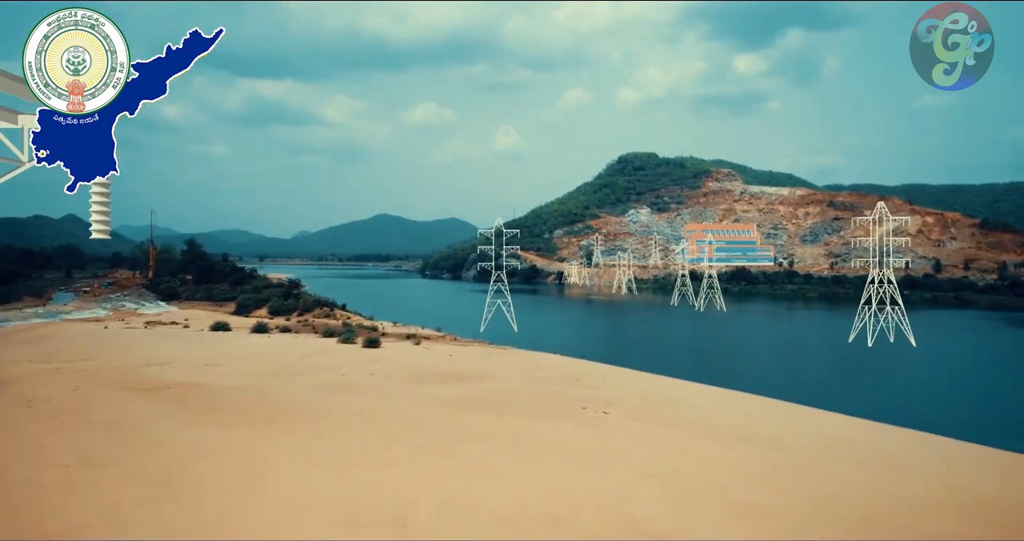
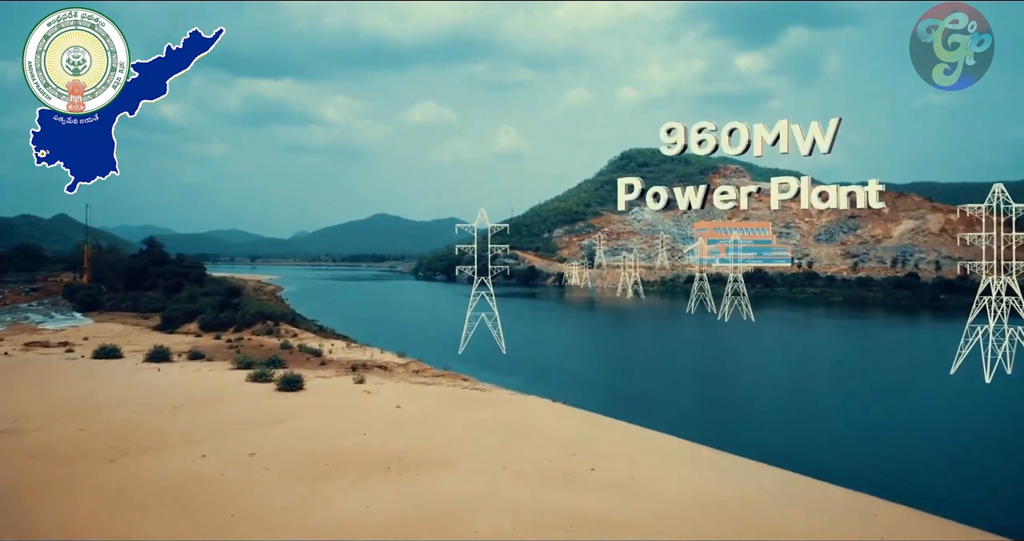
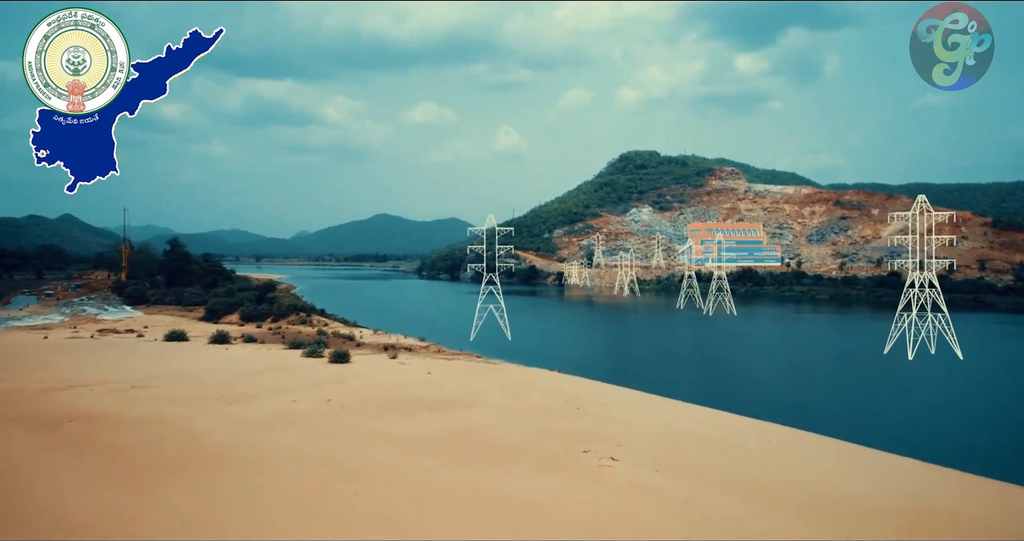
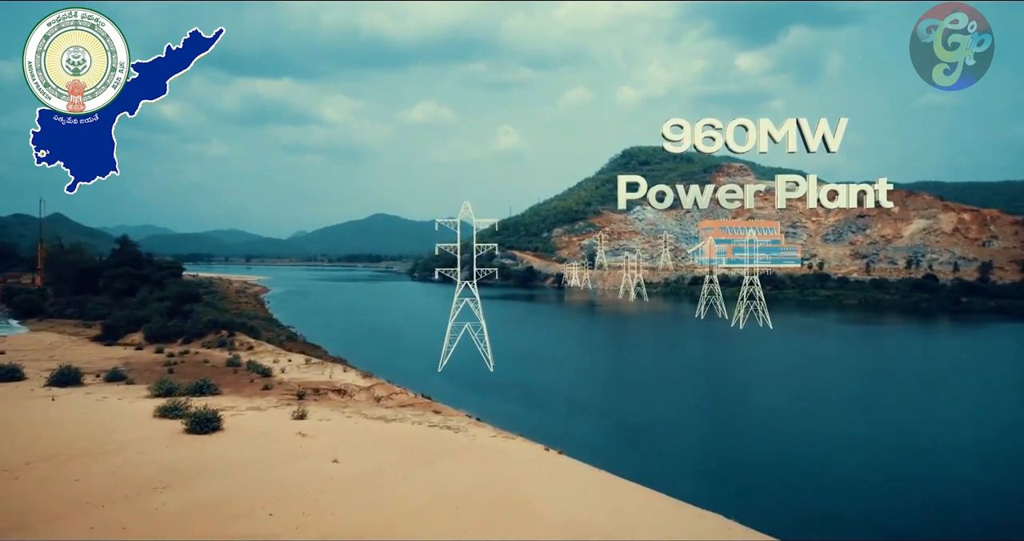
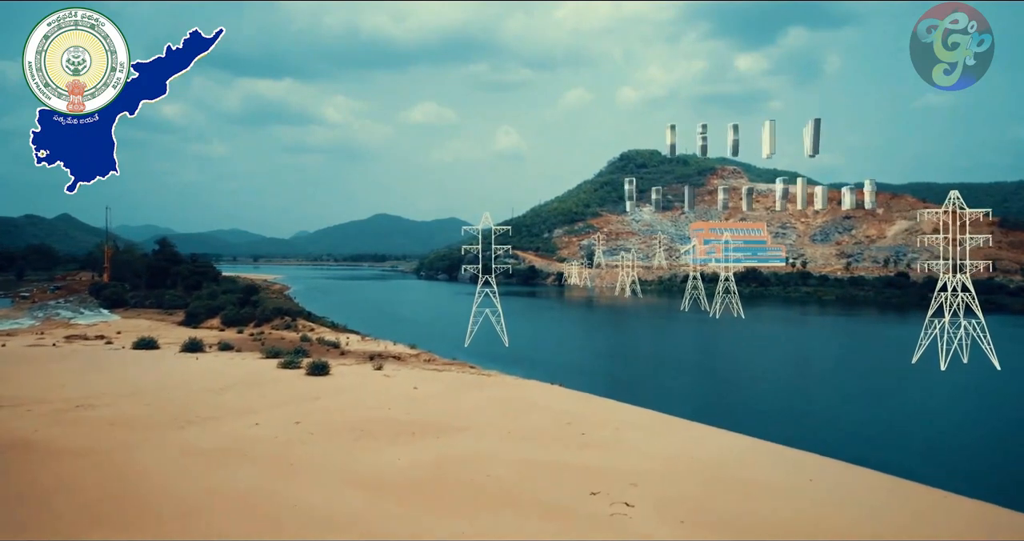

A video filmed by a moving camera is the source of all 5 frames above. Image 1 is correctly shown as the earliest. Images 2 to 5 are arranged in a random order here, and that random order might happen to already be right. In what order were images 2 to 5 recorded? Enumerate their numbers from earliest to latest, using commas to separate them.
3, 5, 2, 4
